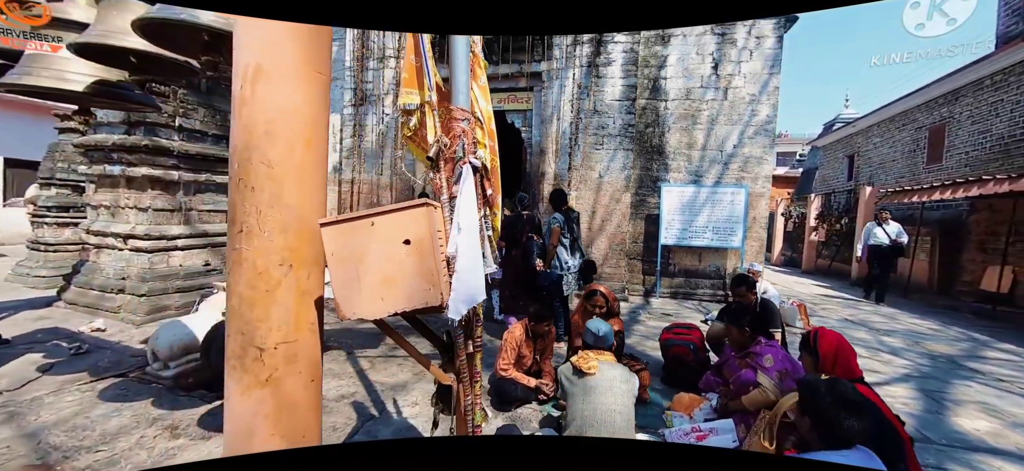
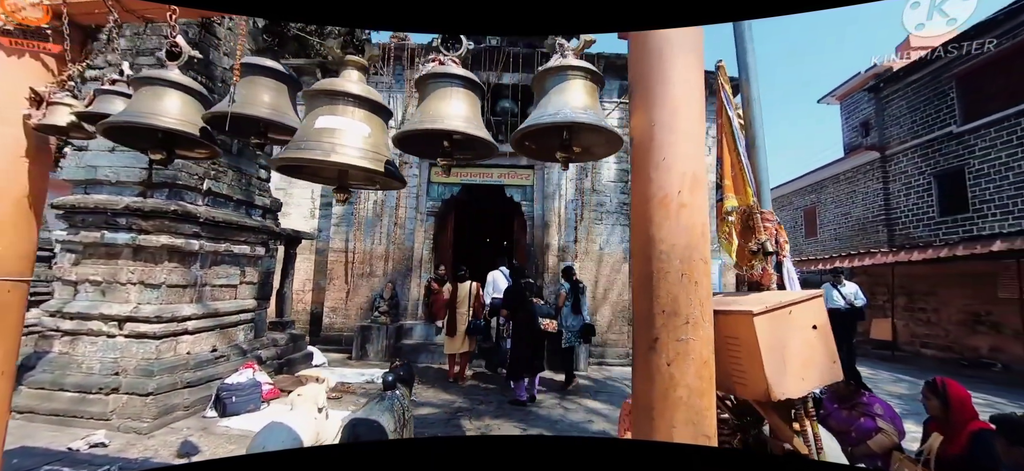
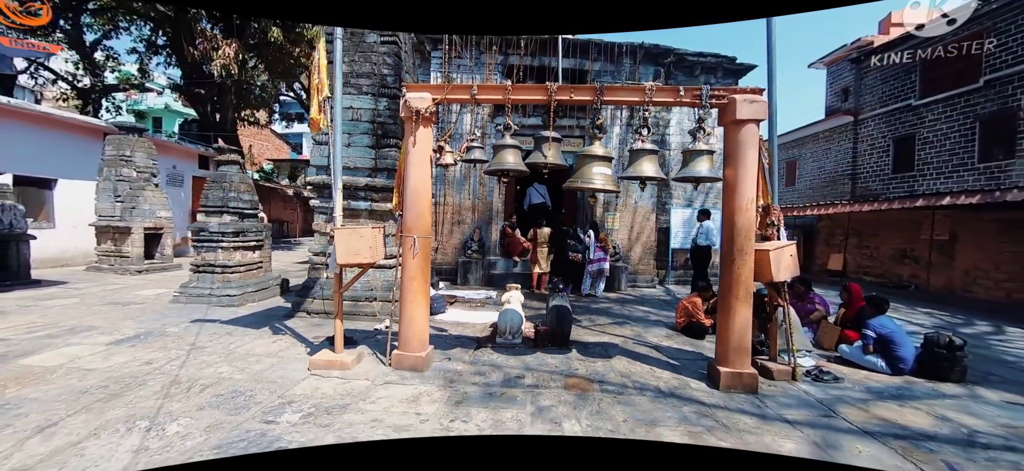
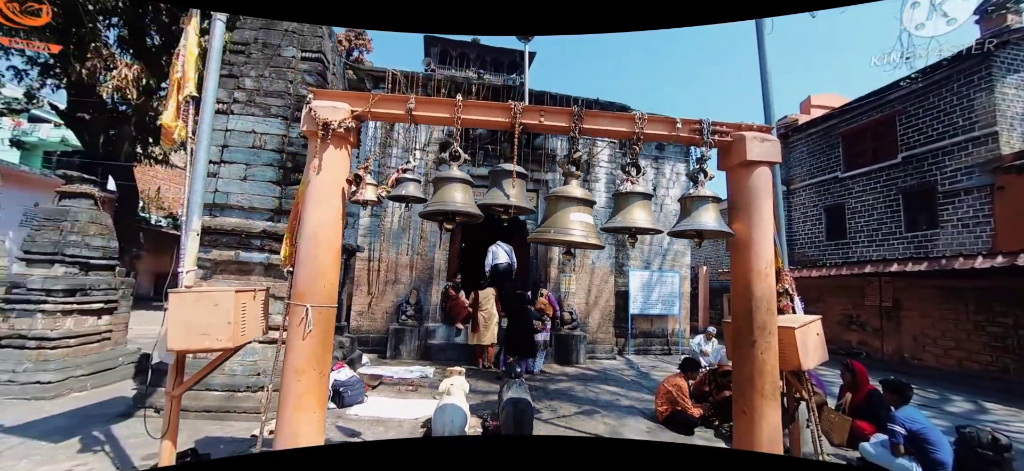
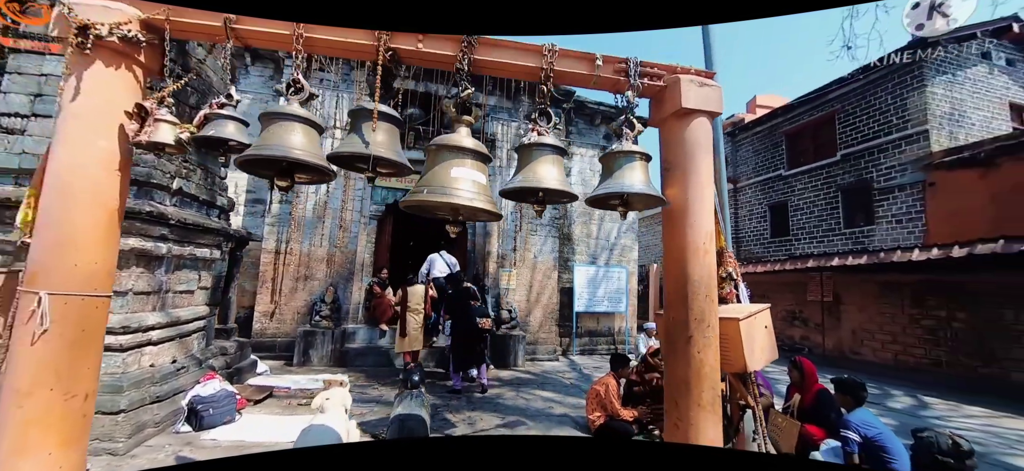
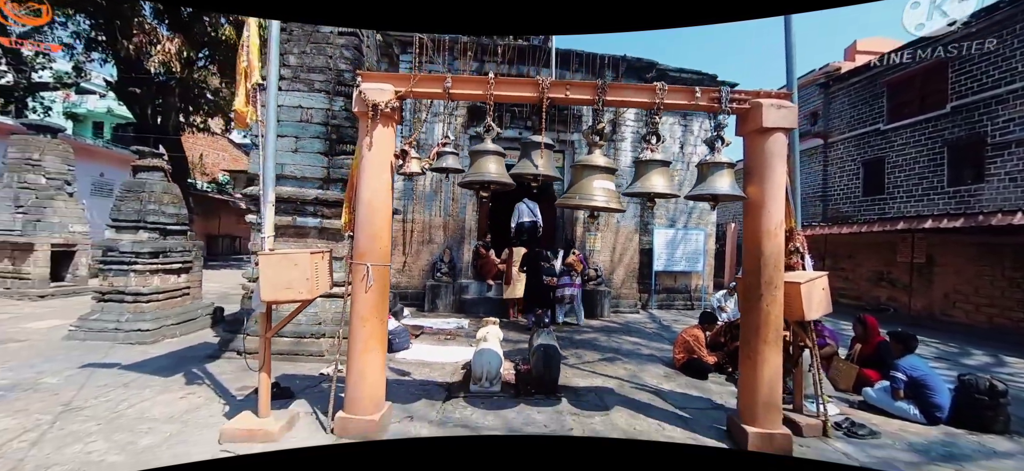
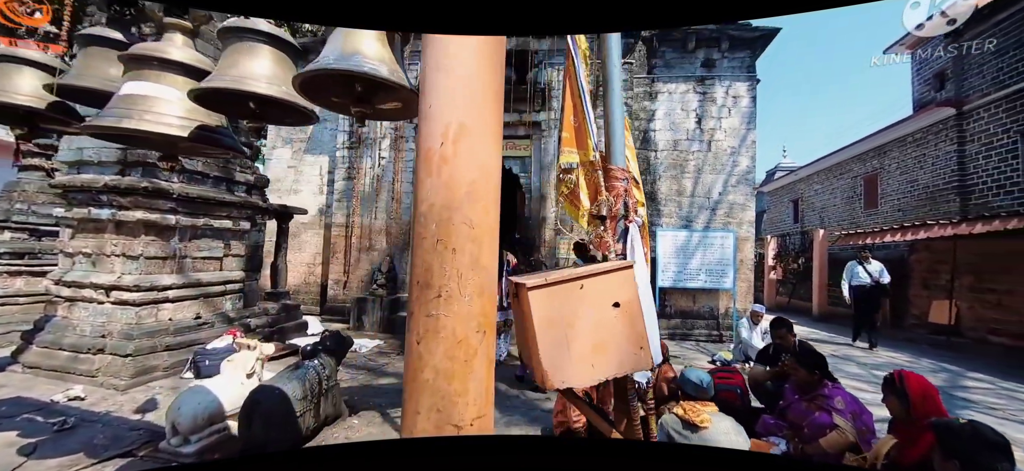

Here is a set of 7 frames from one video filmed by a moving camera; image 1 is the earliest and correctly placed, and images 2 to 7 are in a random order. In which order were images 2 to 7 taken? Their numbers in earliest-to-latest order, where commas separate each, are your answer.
7, 2, 5, 4, 6, 3
